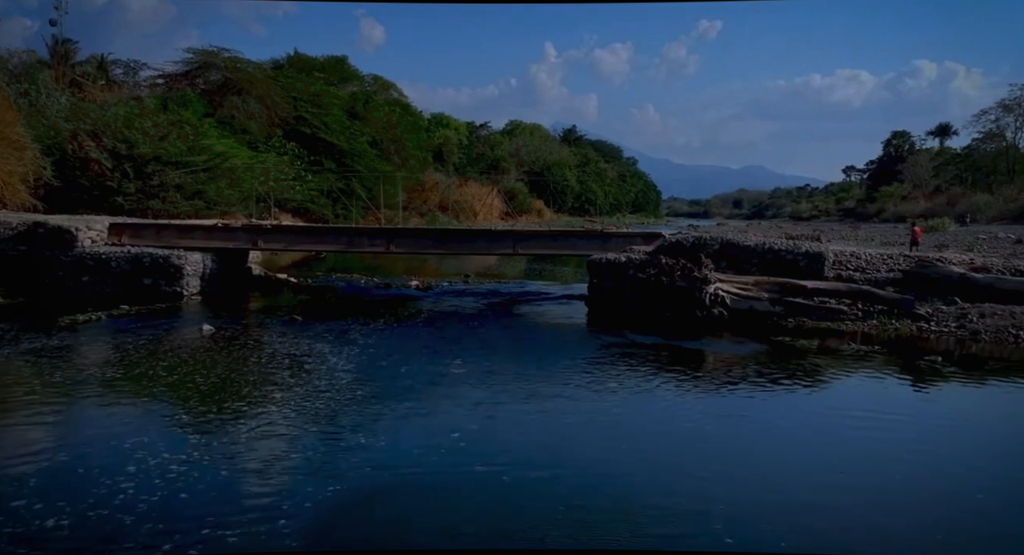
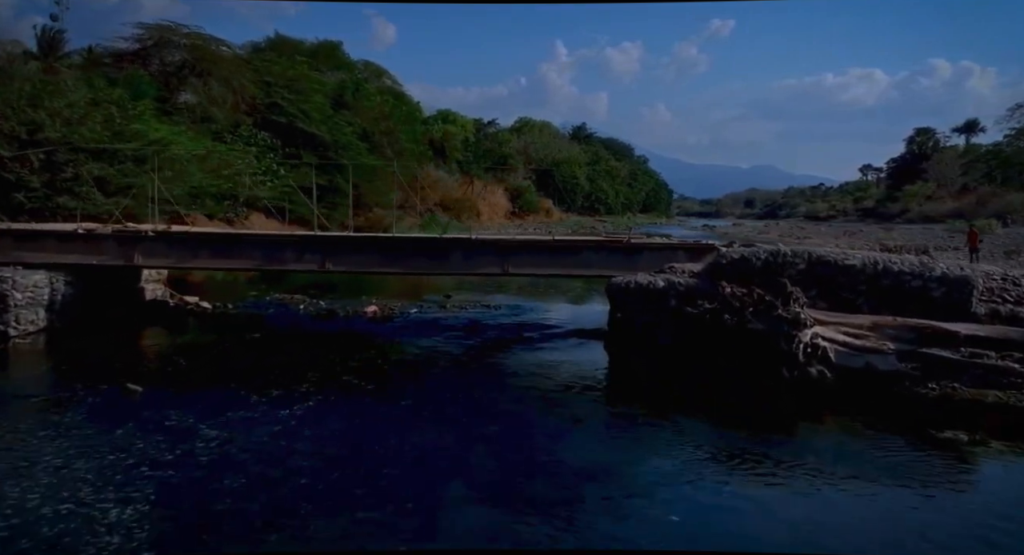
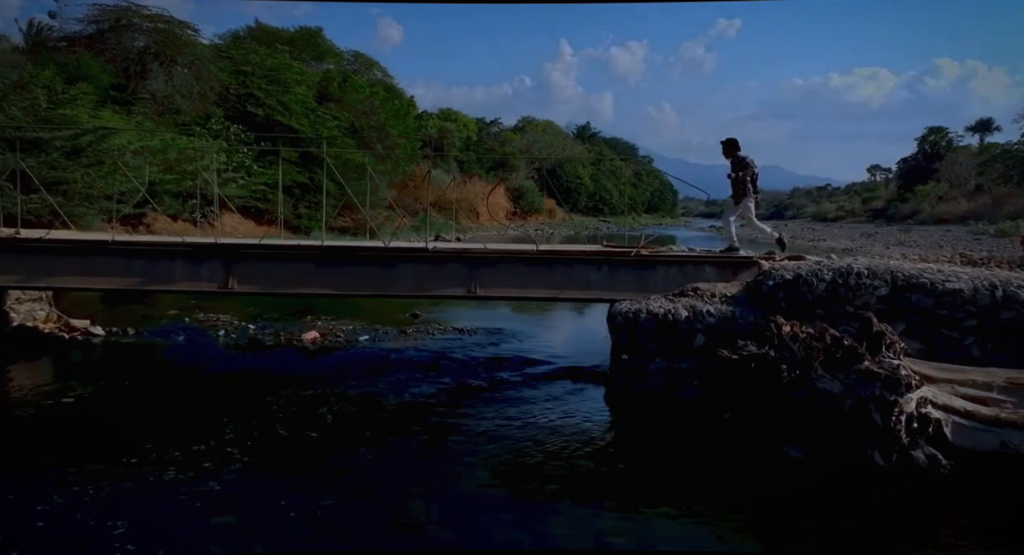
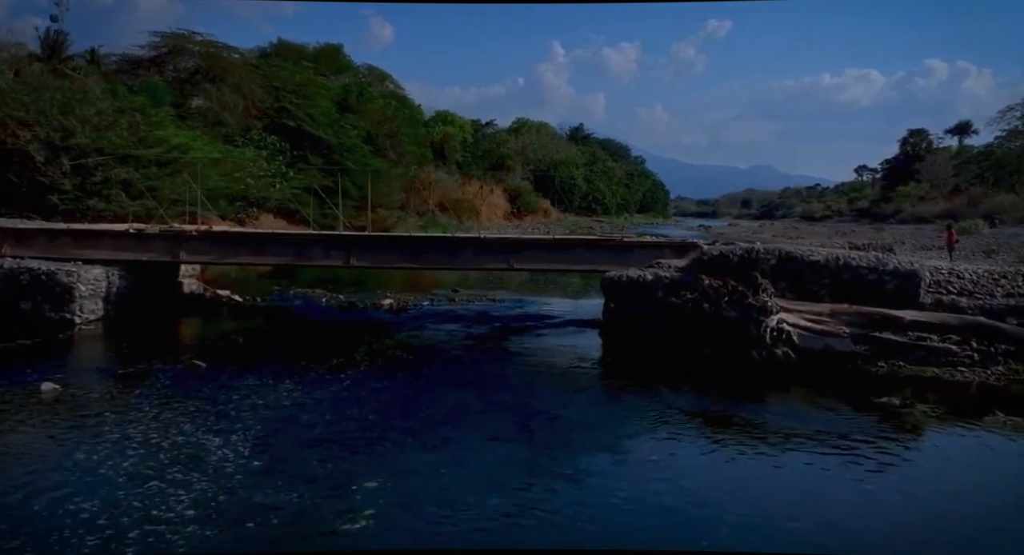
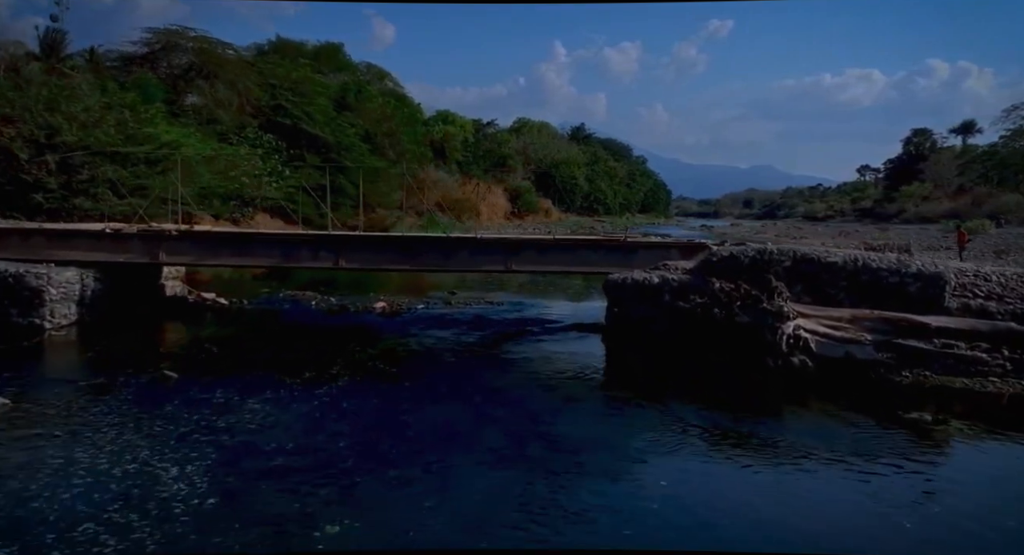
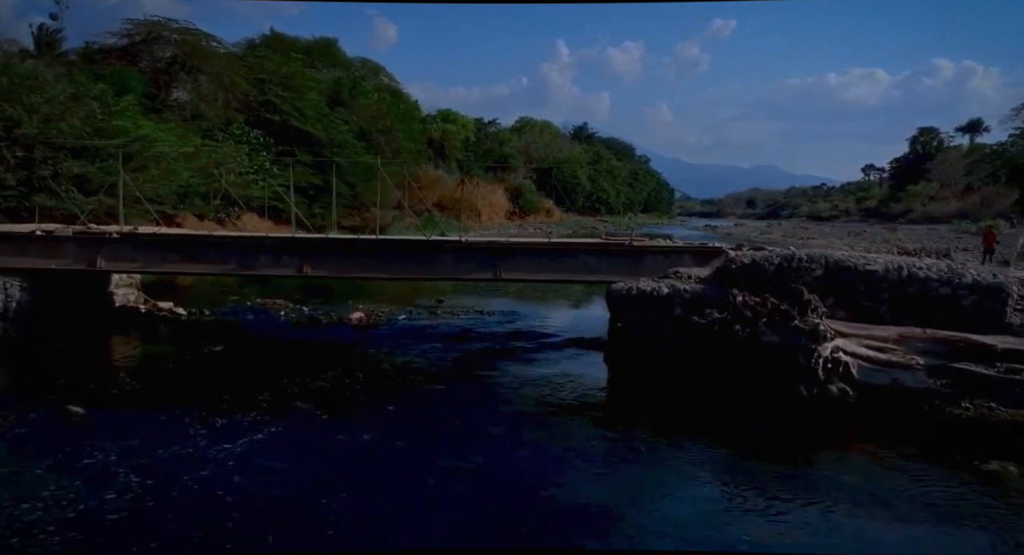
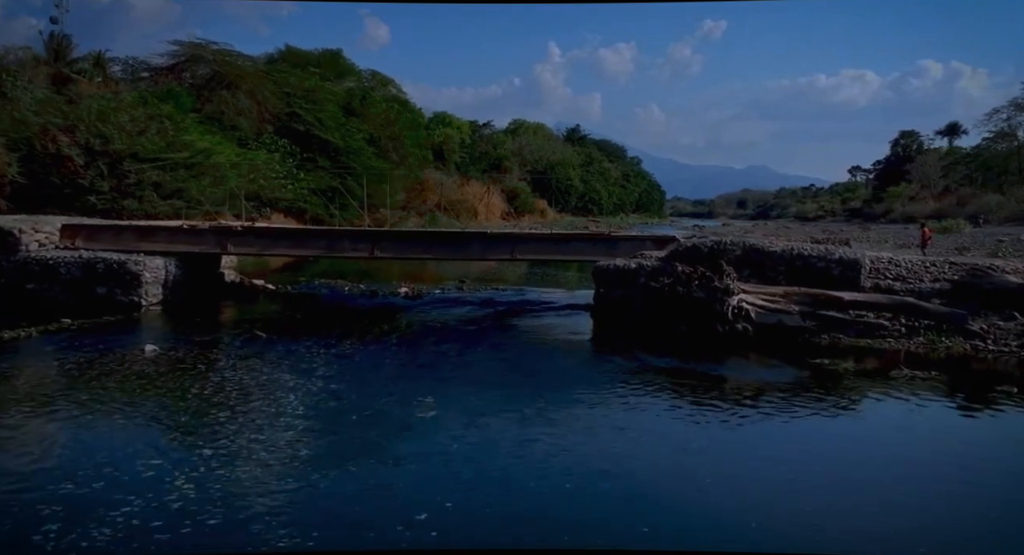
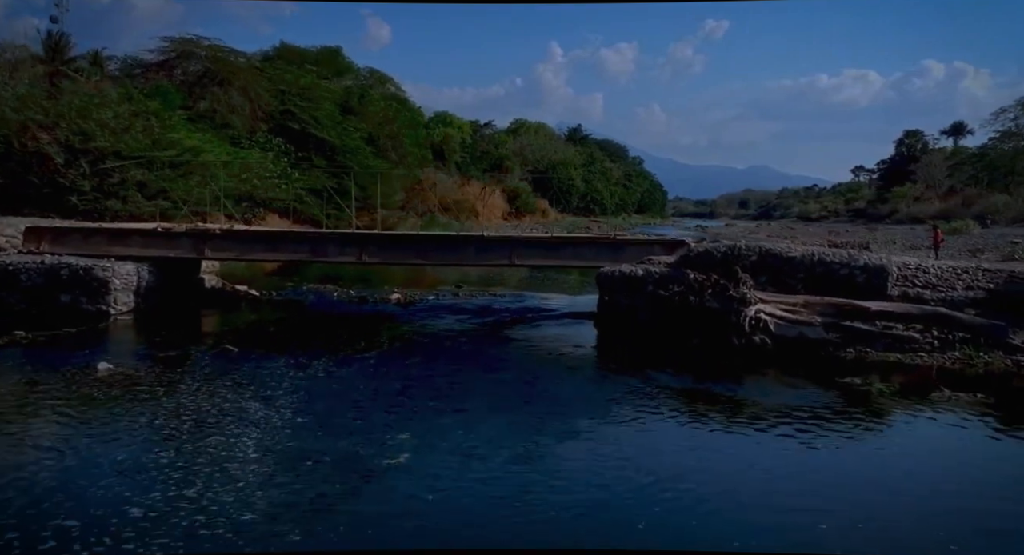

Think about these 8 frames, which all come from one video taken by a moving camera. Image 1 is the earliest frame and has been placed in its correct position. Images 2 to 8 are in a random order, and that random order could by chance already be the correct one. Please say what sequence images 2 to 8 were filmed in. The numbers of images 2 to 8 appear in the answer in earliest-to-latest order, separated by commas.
7, 8, 4, 5, 2, 6, 3
